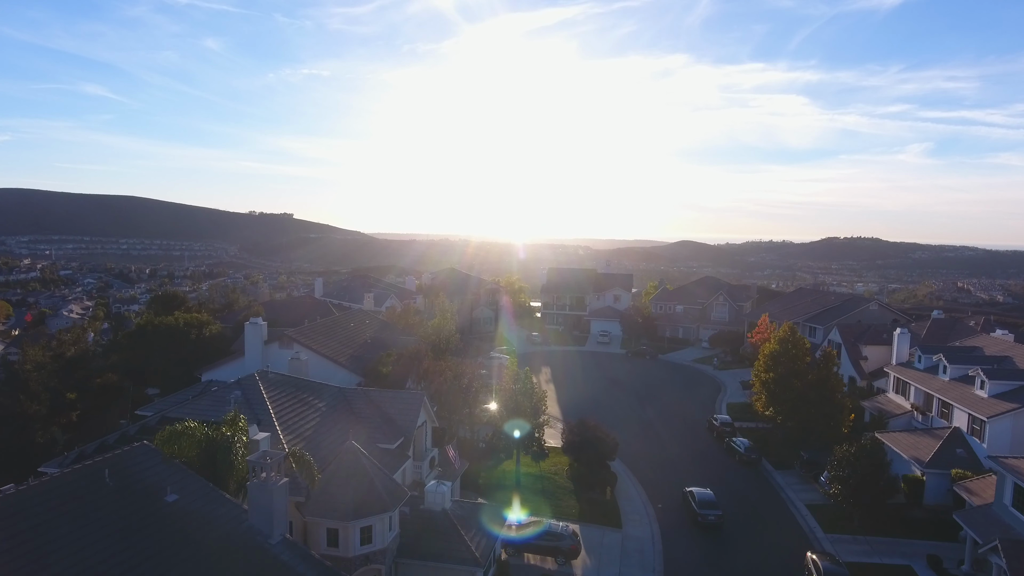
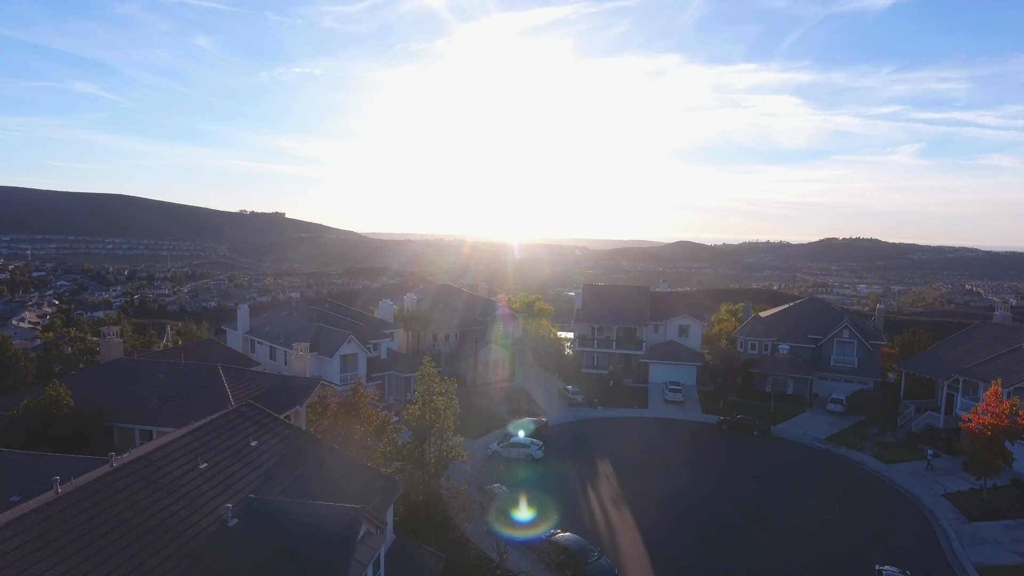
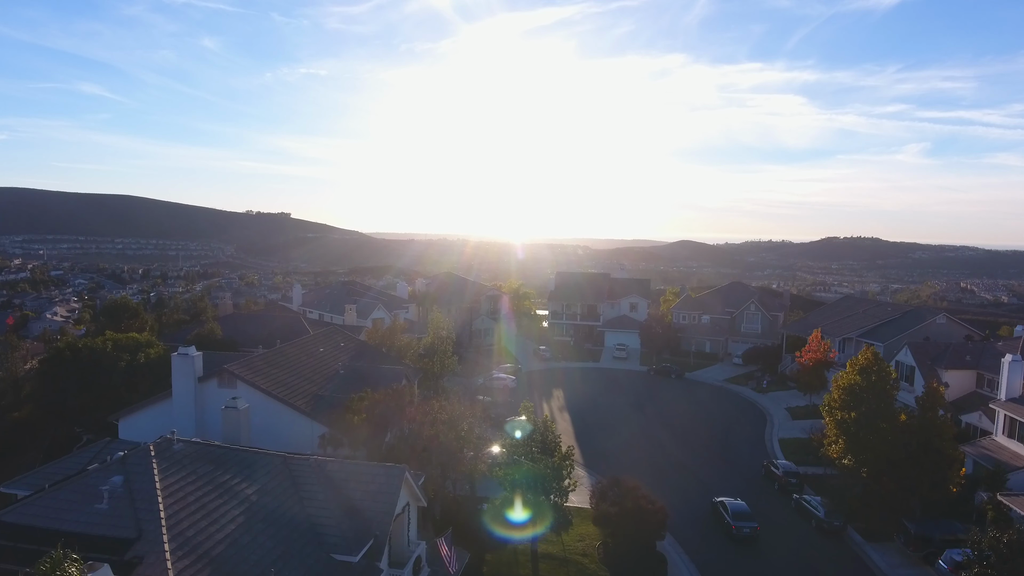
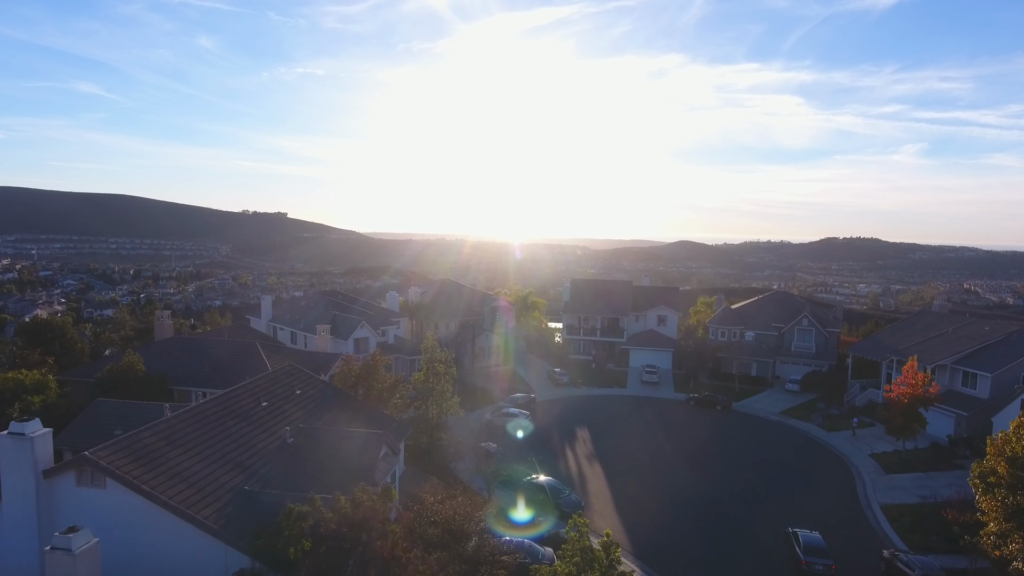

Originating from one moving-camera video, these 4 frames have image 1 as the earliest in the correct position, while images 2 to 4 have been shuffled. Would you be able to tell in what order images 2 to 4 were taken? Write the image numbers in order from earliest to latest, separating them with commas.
3, 4, 2
